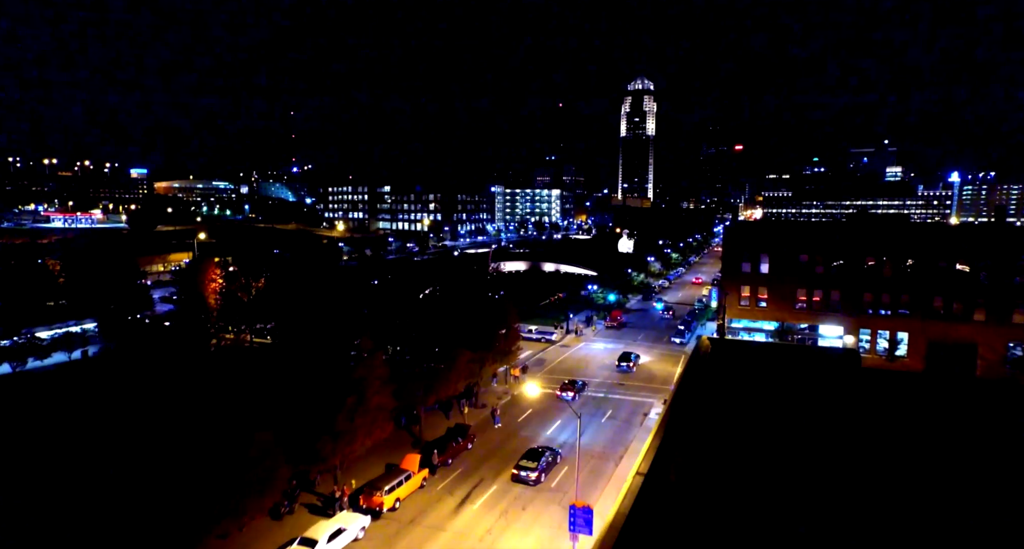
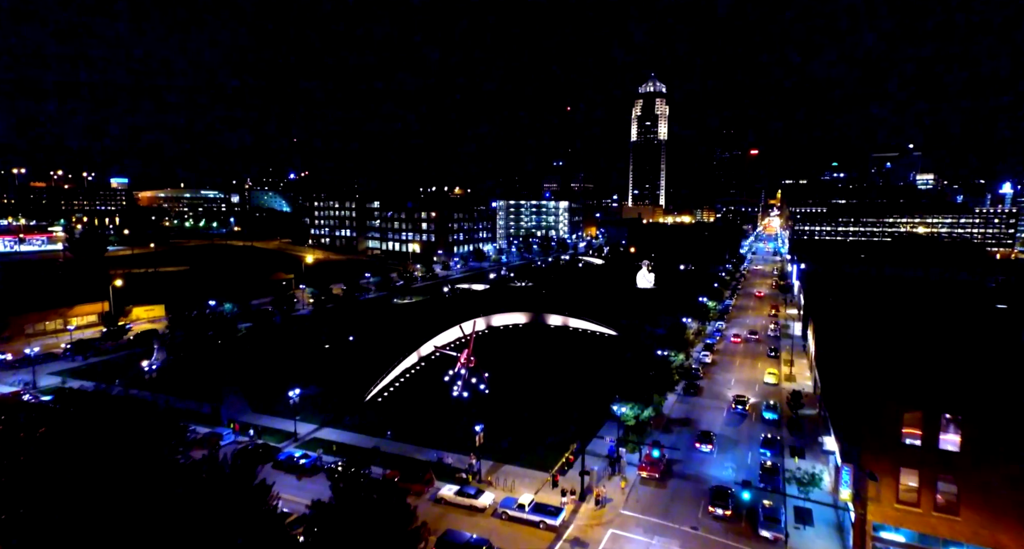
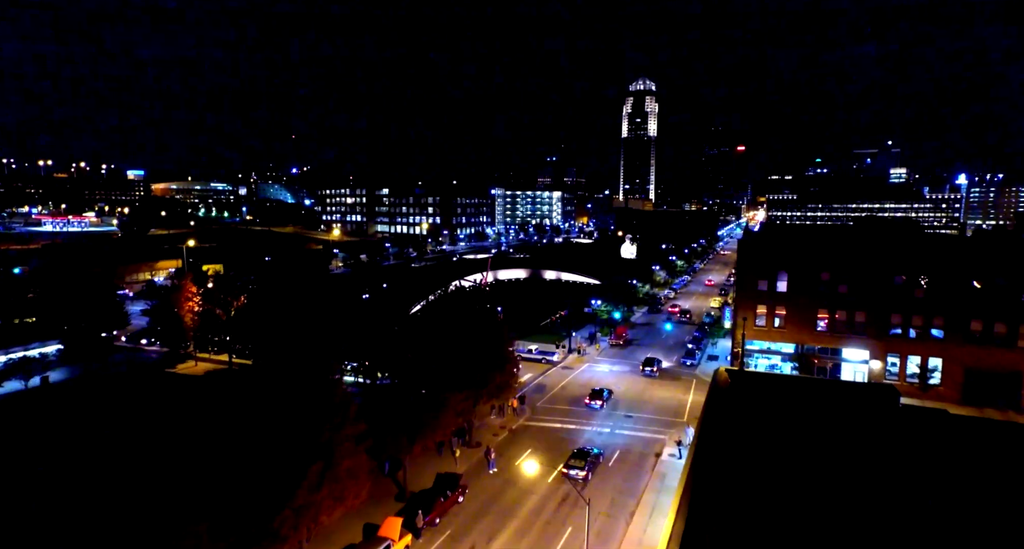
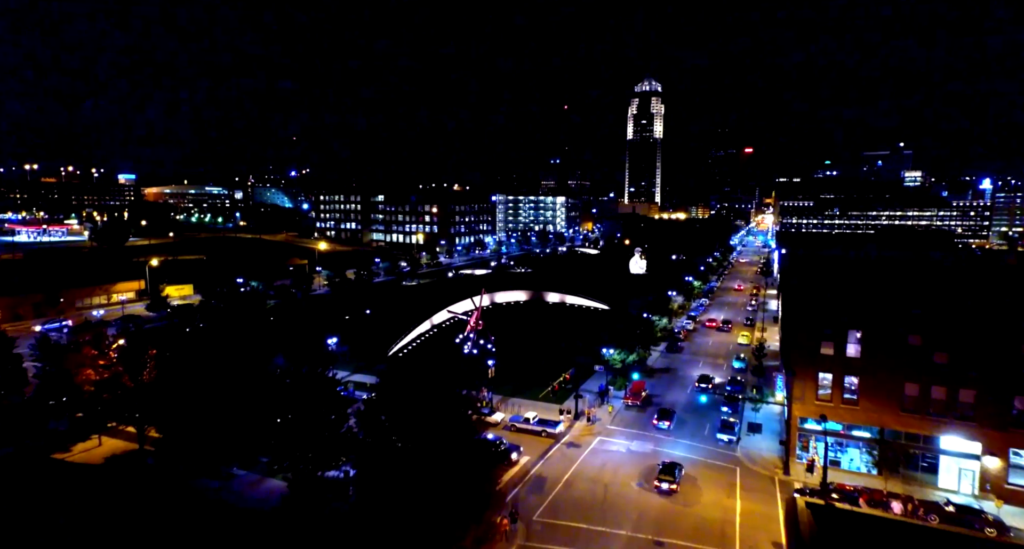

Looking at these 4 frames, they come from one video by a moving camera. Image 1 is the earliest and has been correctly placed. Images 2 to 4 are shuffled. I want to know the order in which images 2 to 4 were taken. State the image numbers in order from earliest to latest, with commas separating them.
3, 4, 2
